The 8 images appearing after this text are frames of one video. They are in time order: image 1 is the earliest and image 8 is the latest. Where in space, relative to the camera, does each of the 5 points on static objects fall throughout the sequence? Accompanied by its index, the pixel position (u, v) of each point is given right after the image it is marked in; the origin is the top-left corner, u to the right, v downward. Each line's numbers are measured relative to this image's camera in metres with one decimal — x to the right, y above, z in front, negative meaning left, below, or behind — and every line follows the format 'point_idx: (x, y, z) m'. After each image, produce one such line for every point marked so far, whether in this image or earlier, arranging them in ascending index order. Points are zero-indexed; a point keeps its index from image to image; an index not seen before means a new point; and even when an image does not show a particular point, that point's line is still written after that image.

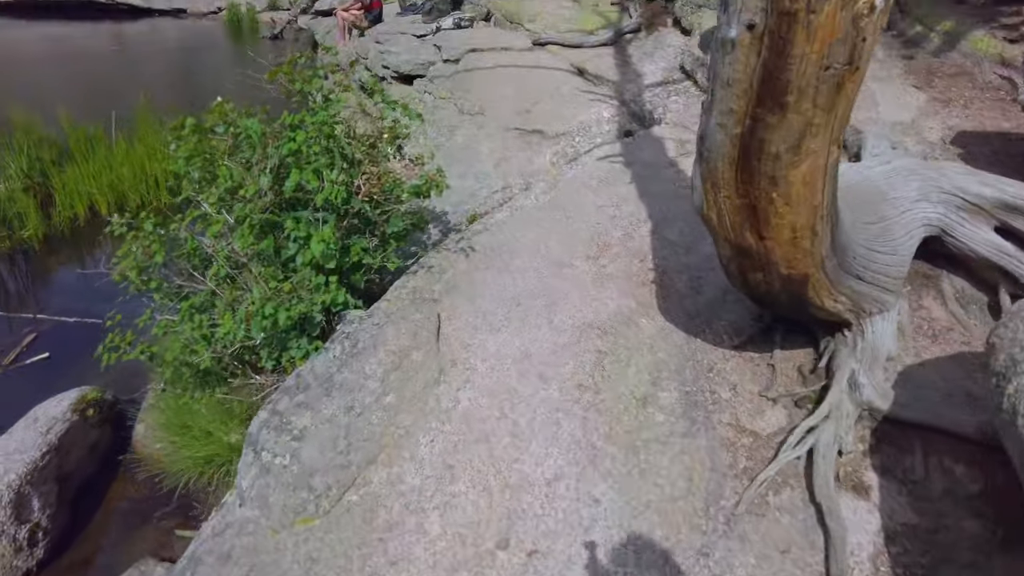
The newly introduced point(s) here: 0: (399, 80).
0: (-1.6, +2.9, +9.3) m
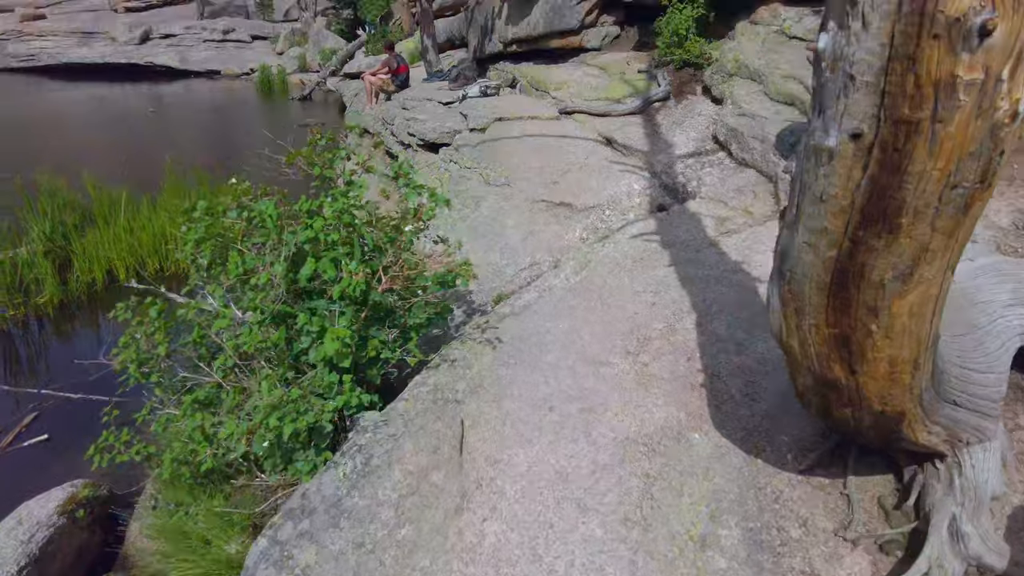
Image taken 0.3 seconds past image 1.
0: (-1.2, +2.0, +9.2) m
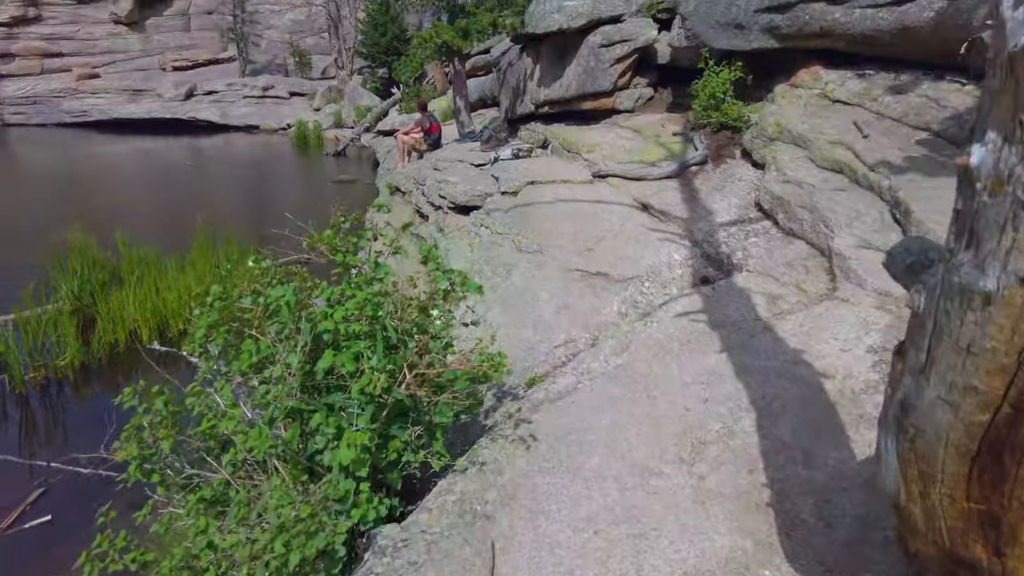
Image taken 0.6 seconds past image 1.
0: (-0.8, +1.1, +9.1) m
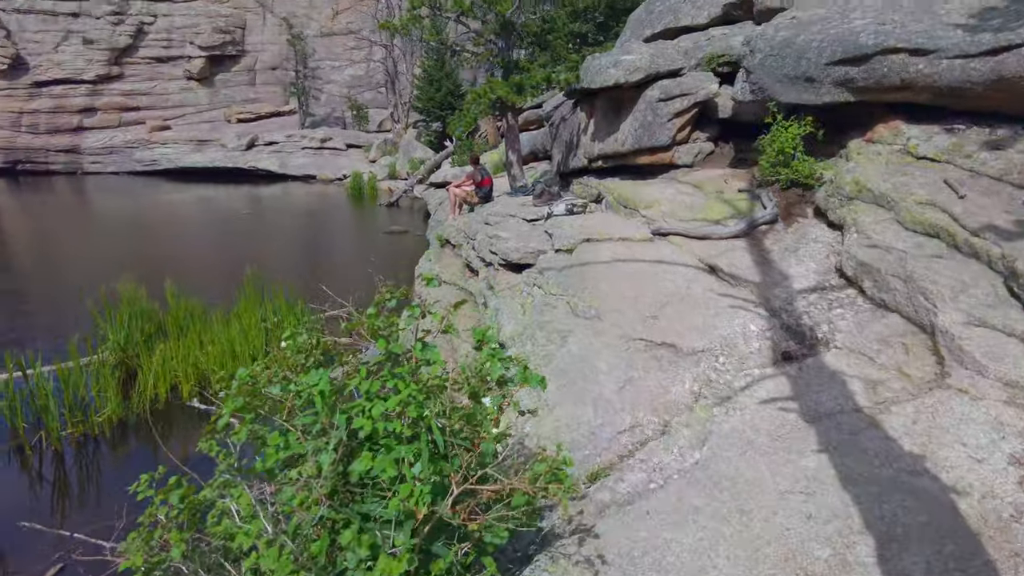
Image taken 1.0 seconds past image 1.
0: (-0.1, +0.3, +8.7) m
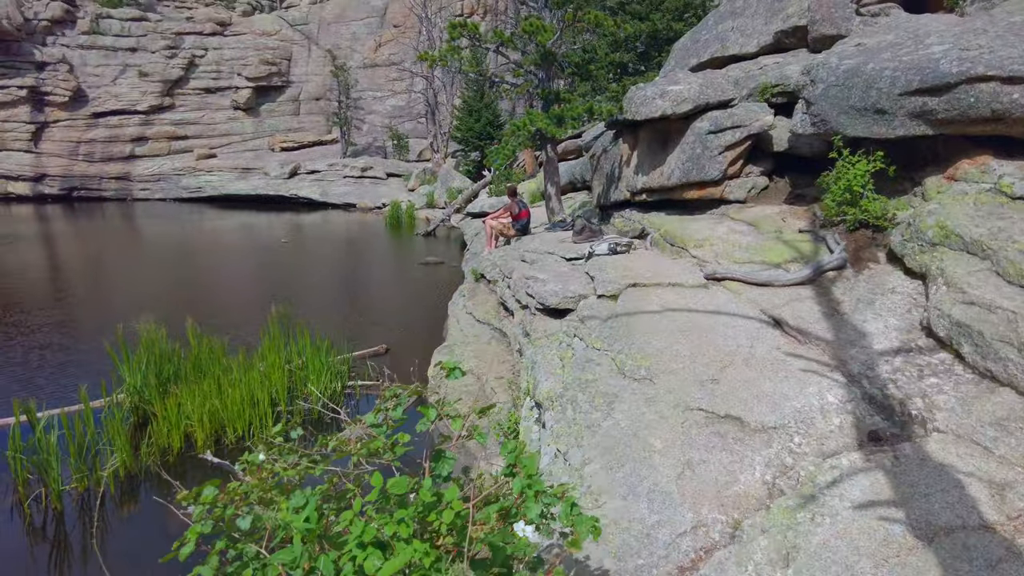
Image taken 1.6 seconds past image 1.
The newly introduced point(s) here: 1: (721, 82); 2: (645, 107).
0: (+0.4, -0.3, +8.1) m
1: (+3.7, +3.6, +11.5) m
2: (+2.4, +3.2, +11.5) m
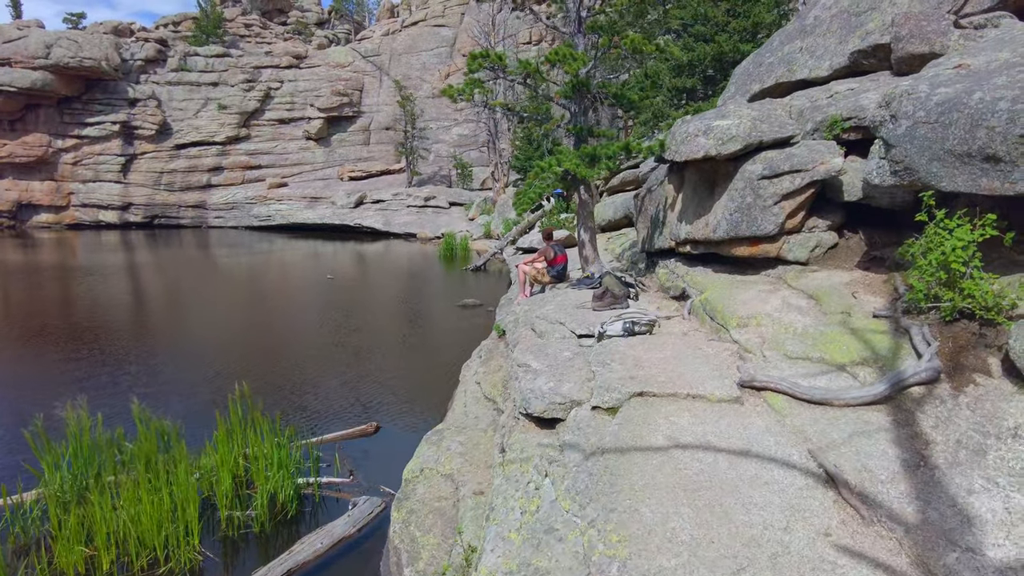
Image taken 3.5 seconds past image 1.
0: (+0.2, -1.2, +6.3) m
1: (+3.8, +2.5, +9.4) m
2: (+2.6, +2.1, +9.7) m
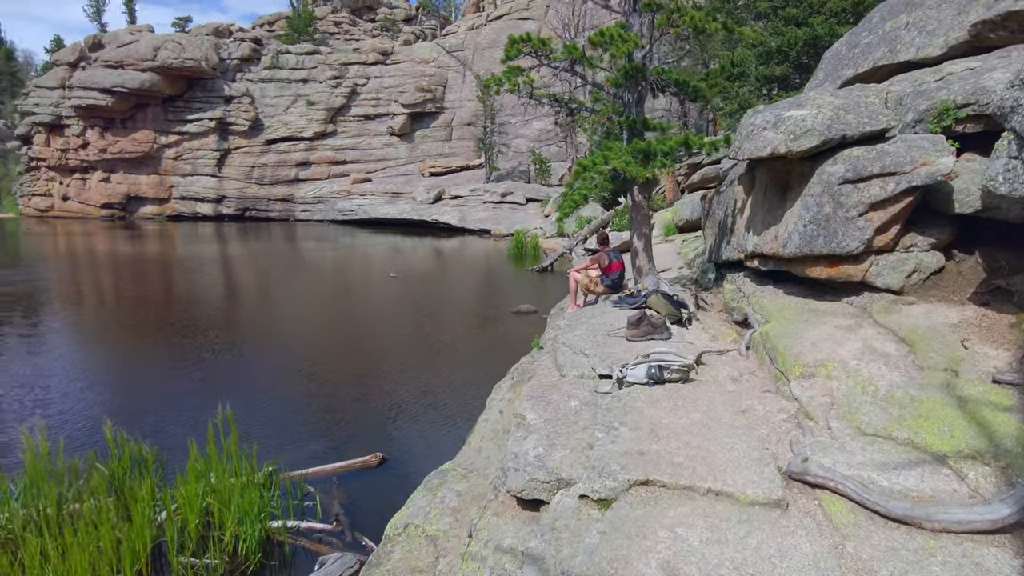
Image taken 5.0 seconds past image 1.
0: (0.0, -1.5, +4.9) m
1: (+4.1, +2.1, +7.5) m
2: (+2.9, +1.8, +7.9) m
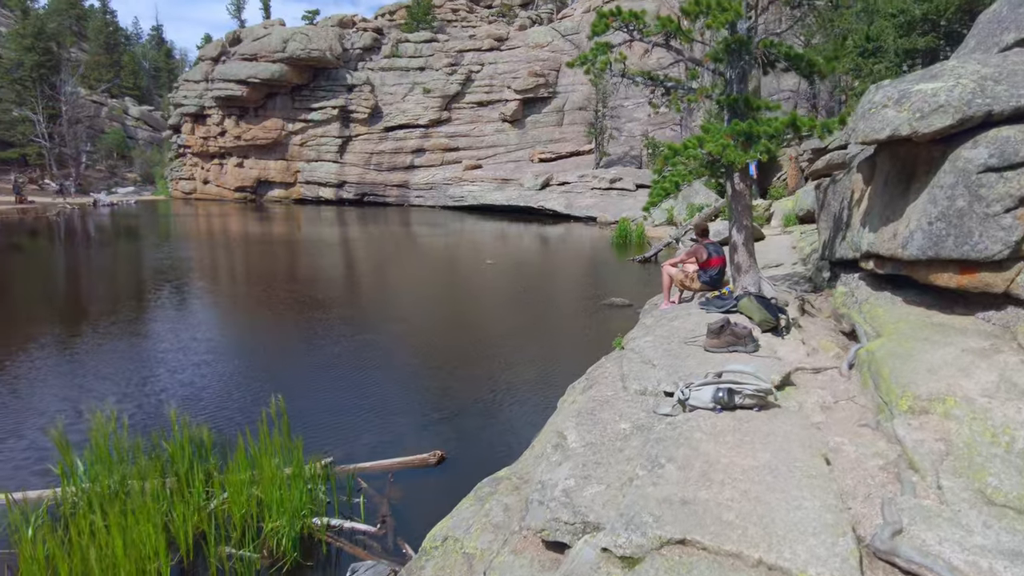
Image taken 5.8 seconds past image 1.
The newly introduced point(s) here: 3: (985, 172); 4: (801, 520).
0: (+0.2, -1.5, +4.3) m
1: (+4.8, +2.0, +6.1) m
2: (+3.6, +1.7, +6.7) m
3: (+4.1, +1.0, +5.7) m
4: (+1.5, -1.2, +3.4) m
